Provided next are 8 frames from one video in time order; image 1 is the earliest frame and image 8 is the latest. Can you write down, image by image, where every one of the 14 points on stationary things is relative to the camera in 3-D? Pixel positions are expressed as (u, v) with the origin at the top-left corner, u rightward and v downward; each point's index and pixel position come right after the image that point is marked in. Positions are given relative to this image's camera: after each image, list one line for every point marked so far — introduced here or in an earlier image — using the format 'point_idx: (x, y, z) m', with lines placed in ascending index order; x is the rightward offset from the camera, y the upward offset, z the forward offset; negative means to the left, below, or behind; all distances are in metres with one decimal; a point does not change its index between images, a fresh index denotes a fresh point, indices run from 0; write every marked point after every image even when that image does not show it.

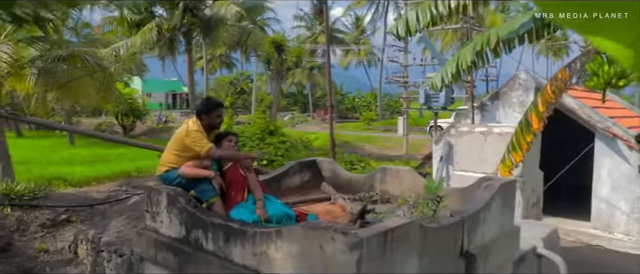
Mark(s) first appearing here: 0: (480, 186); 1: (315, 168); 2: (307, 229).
0: (+1.2, -0.3, +4.1) m
1: (-0.1, -0.3, +5.5) m
2: (0.0, -0.5, +2.9) m
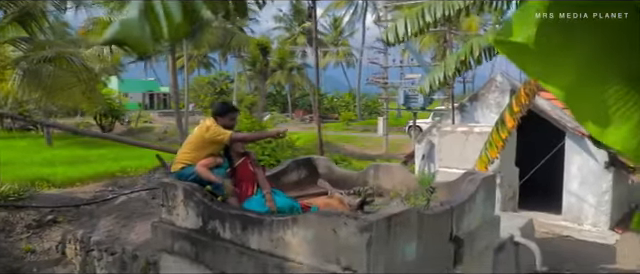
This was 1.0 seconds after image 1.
0: (+1.2, -0.3, +4.6) m
1: (-0.1, -0.3, +5.9) m
2: (0.0, -0.5, +3.3) m
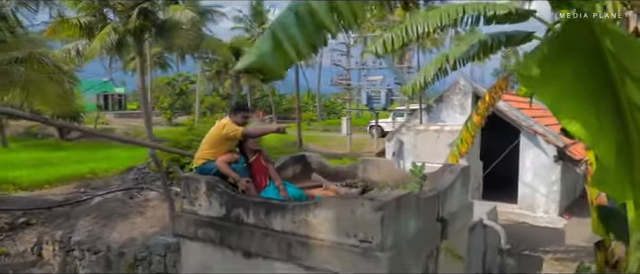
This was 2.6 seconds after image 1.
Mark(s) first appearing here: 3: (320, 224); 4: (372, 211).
0: (+1.2, -0.3, +5.4) m
1: (-0.2, -0.3, +6.6) m
2: (+0.2, -0.4, +4.1) m
3: (0.0, -0.6, +4.2) m
4: (+0.4, -0.5, +3.9) m
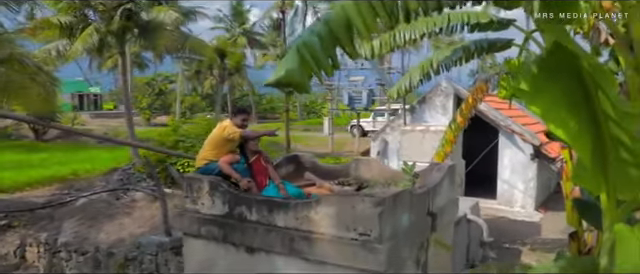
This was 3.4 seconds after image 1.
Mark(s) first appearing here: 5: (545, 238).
0: (+1.2, -0.3, +5.8) m
1: (-0.3, -0.3, +6.9) m
2: (+0.2, -0.5, +4.4) m
3: (0.0, -0.7, +4.5) m
4: (+0.4, -0.5, +4.2) m
5: (+3.6, -1.6, +8.8) m
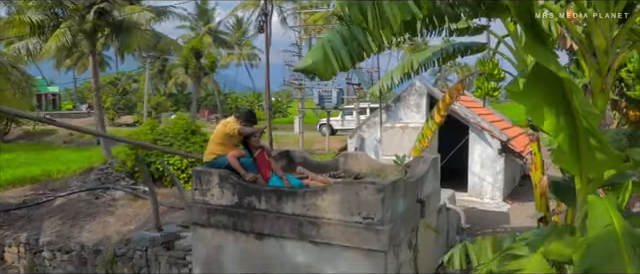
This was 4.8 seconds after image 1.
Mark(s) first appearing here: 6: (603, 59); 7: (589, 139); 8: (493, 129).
0: (+1.1, -0.3, +6.4) m
1: (-0.4, -0.3, +7.5) m
2: (+0.2, -0.4, +5.0) m
3: (+0.1, -0.6, +5.1) m
4: (+0.5, -0.5, +4.8) m
5: (+3.3, -1.5, +9.6) m
6: (+2.4, +0.7, +4.7) m
7: (+1.9, 0.0, +4.0) m
8: (+3.5, +0.2, +11.2) m
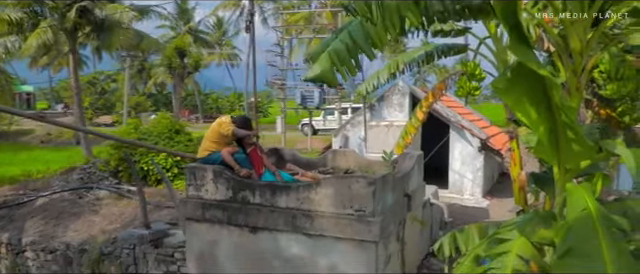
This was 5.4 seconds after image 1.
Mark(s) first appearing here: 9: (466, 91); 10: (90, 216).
0: (+1.0, -0.2, +6.7) m
1: (-0.6, -0.2, +7.7) m
2: (+0.2, -0.4, +5.2) m
3: (0.0, -0.6, +5.3) m
4: (+0.4, -0.4, +5.1) m
5: (+3.1, -1.5, +10.0) m
6: (+2.3, +0.7, +5.0) m
7: (+1.9, 0.0, +4.3) m
8: (+3.2, +0.2, +11.5) m
9: (+2.5, +0.8, +9.6) m
10: (-5.8, -2.0, +14.0) m
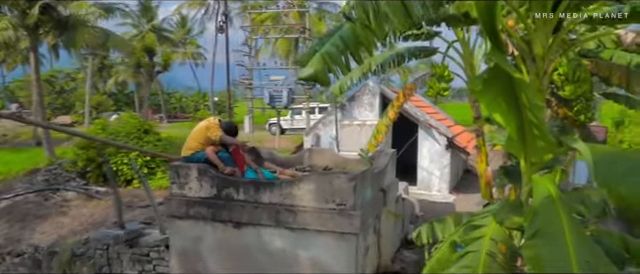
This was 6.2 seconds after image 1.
0: (+0.8, -0.2, +7.0) m
1: (-0.9, -0.2, +7.9) m
2: (0.0, -0.4, +5.5) m
3: (-0.2, -0.6, +5.6) m
4: (+0.2, -0.4, +5.4) m
5: (+2.6, -1.4, +10.4) m
6: (+2.2, +0.7, +5.5) m
7: (+1.8, +0.1, +4.7) m
8: (+2.6, +0.2, +12.0) m
9: (+2.0, +0.8, +10.0) m
10: (-6.5, -2.0, +13.9) m
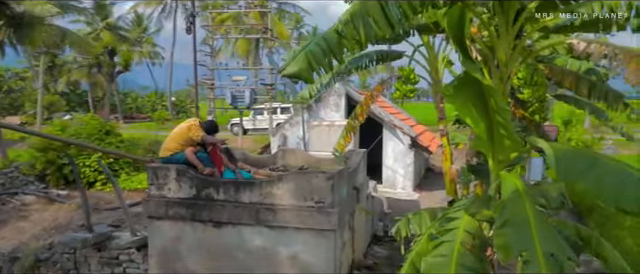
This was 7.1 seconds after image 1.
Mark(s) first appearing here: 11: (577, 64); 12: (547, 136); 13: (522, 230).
0: (+0.4, -0.2, +7.3) m
1: (-1.3, -0.2, +8.1) m
2: (-0.2, -0.4, +5.7) m
3: (-0.4, -0.6, +5.8) m
4: (0.0, -0.4, +5.6) m
5: (+2.0, -1.4, +10.8) m
6: (+1.9, +0.7, +5.9) m
7: (+1.6, +0.1, +5.0) m
8: (+1.9, +0.2, +12.4) m
9: (+1.5, +0.8, +10.4) m
10: (-7.3, -2.0, +13.6) m
11: (+3.3, +1.0, +7.2) m
12: (+3.3, 0.0, +8.1) m
13: (+1.6, -0.8, +4.6) m
